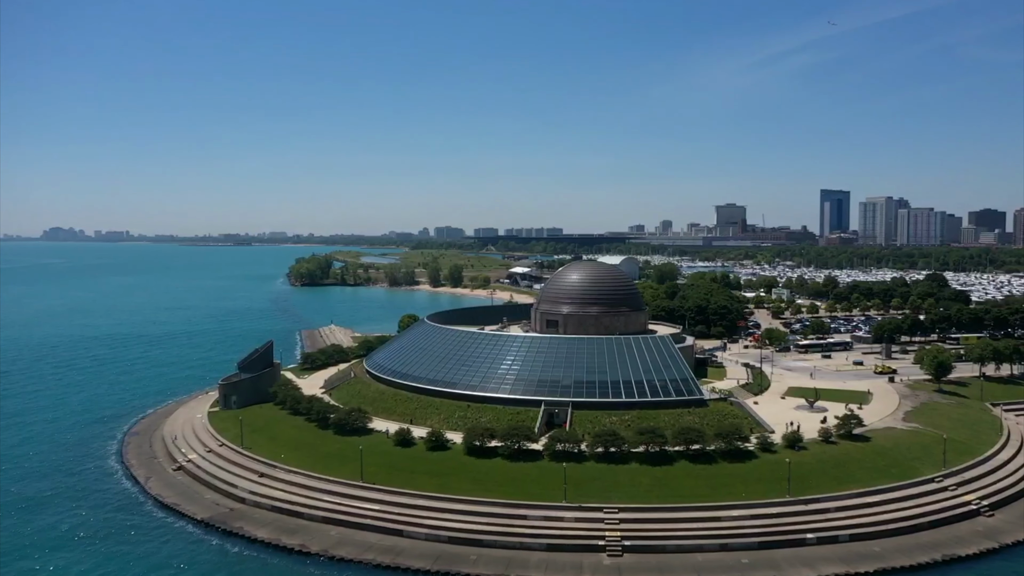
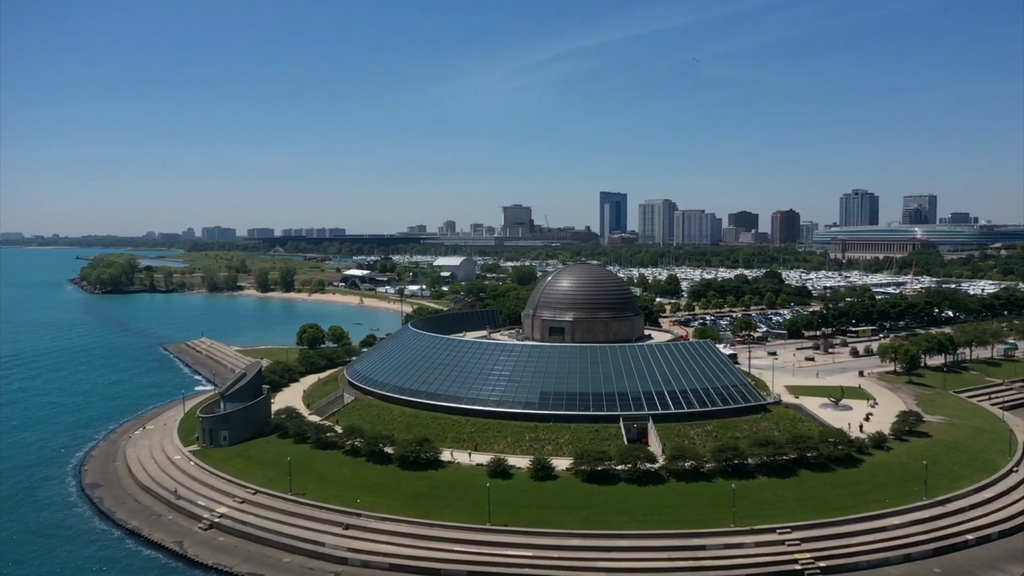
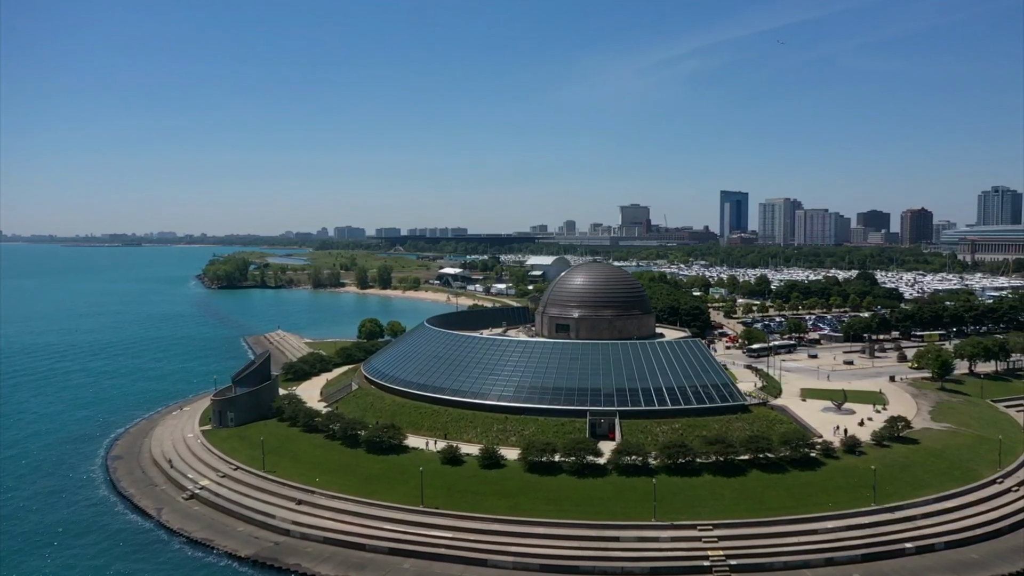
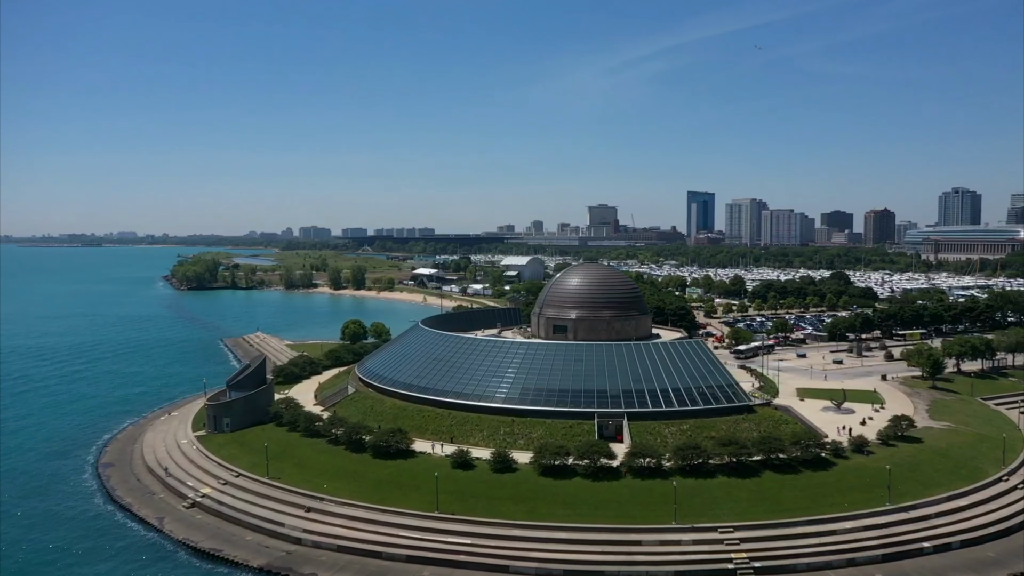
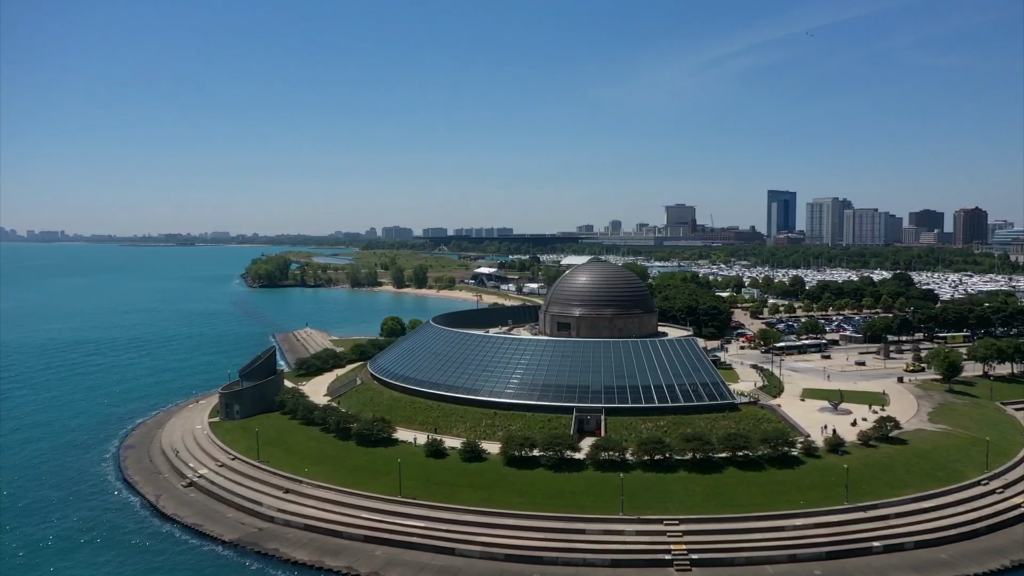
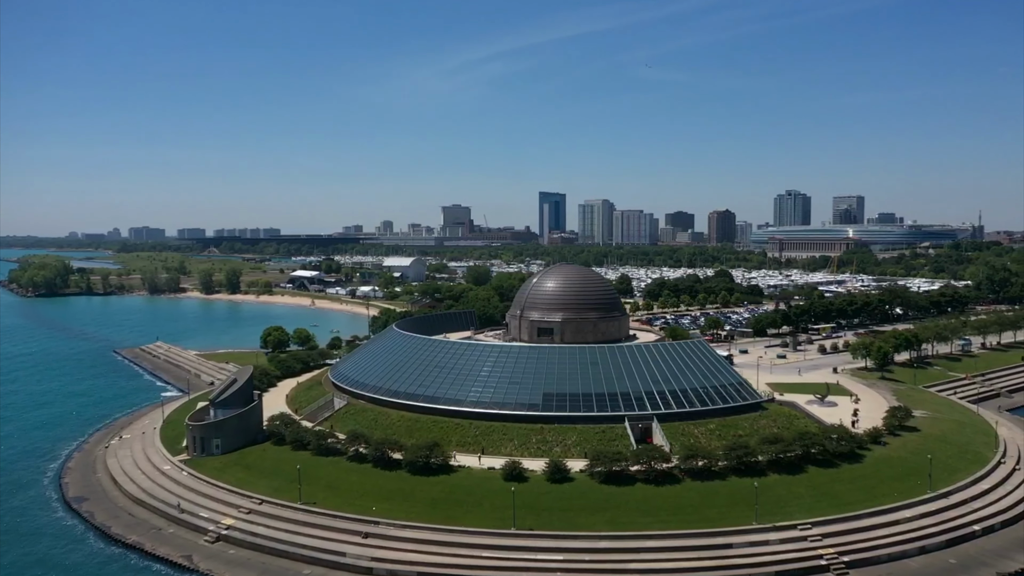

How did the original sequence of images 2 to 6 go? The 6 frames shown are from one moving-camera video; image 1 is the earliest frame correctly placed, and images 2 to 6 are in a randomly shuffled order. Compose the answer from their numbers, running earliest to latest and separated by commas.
5, 3, 4, 2, 6
